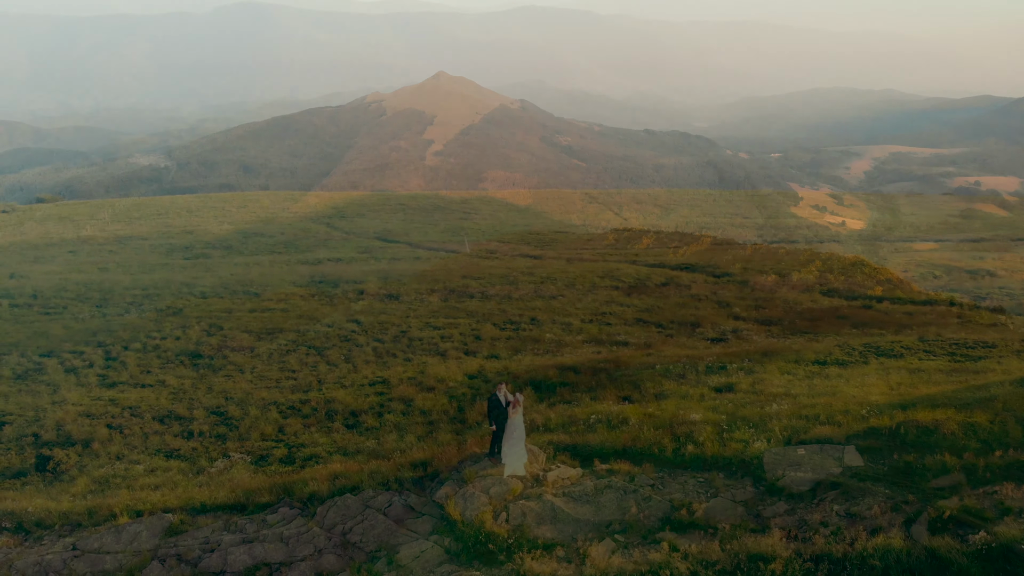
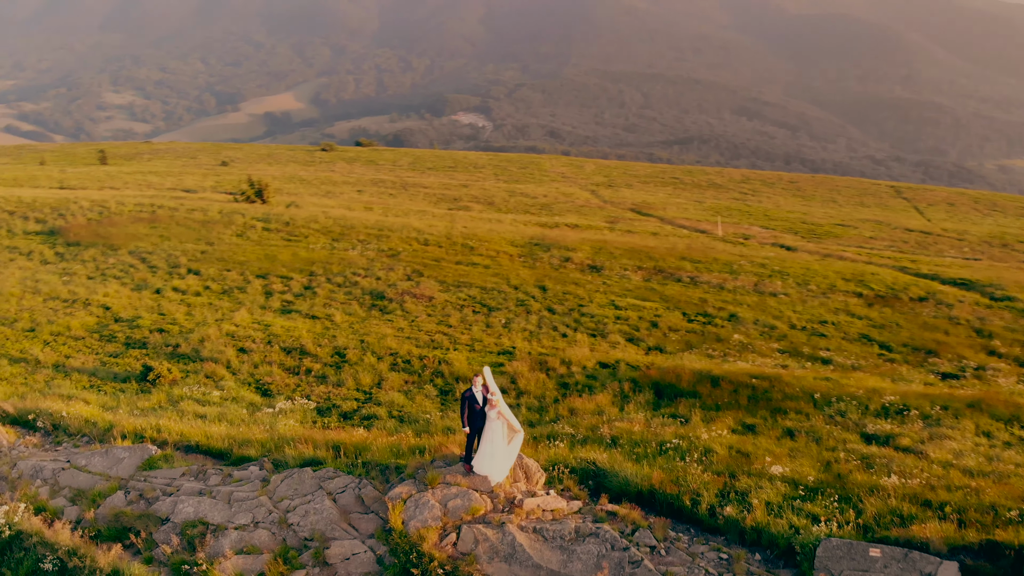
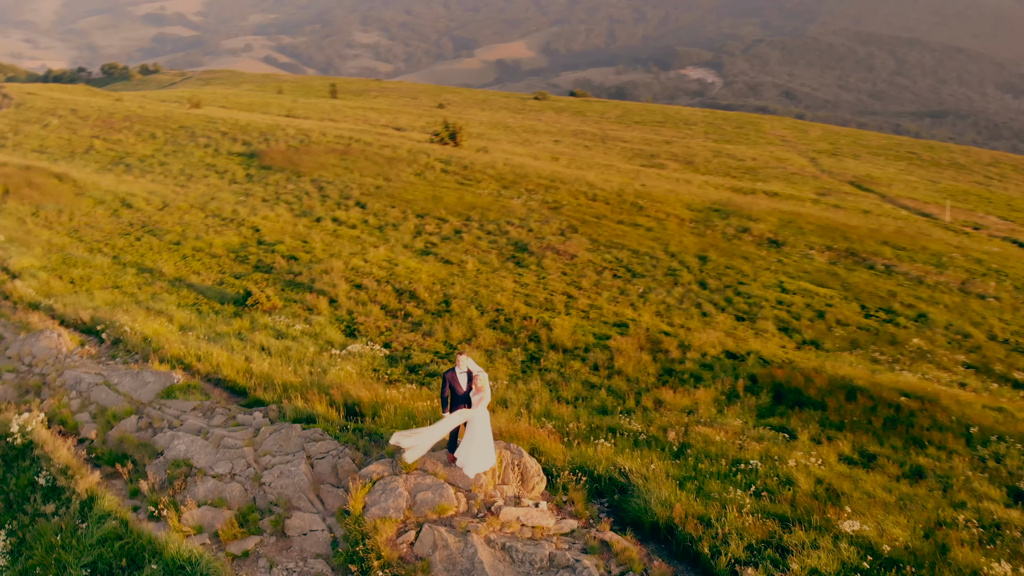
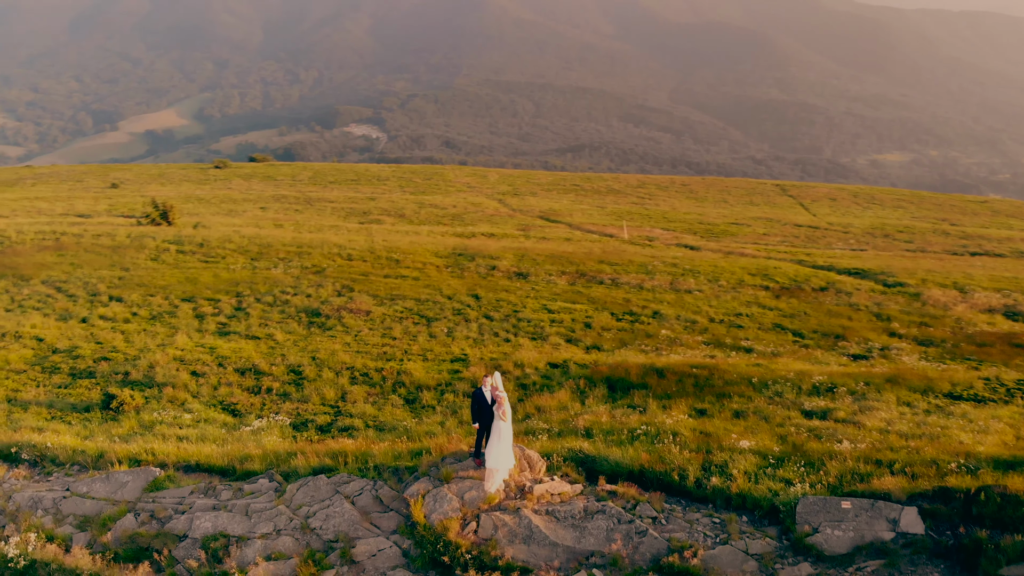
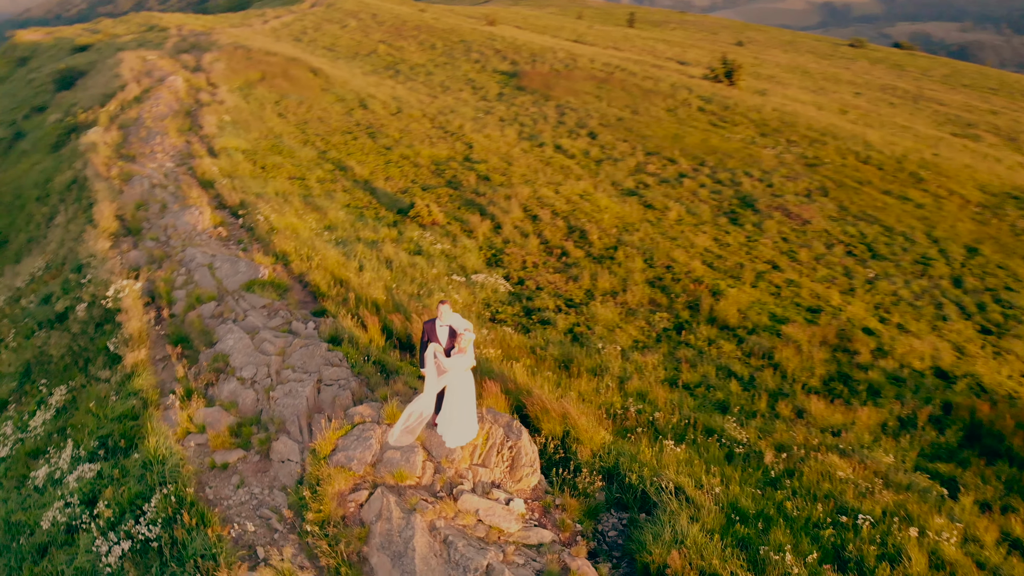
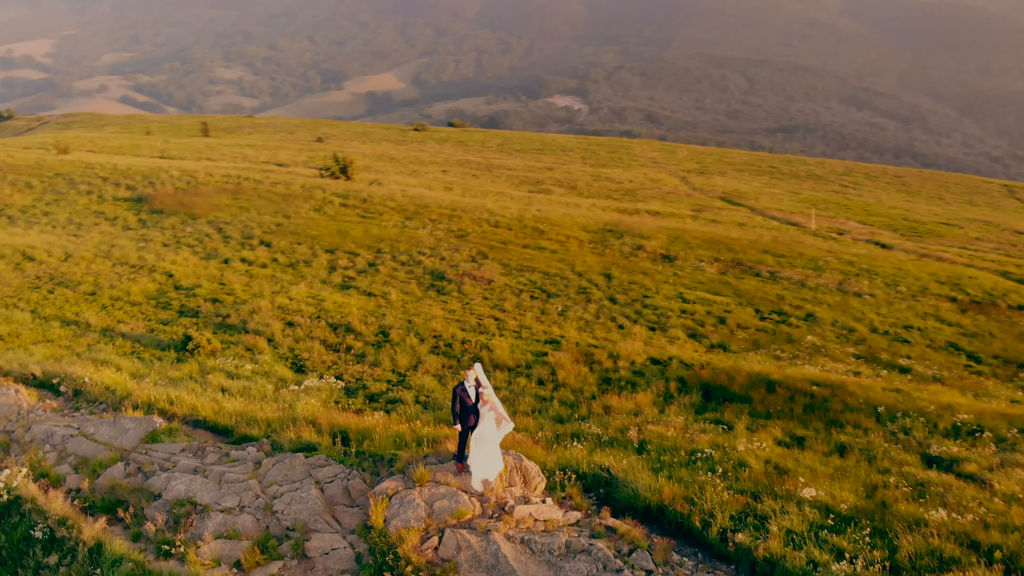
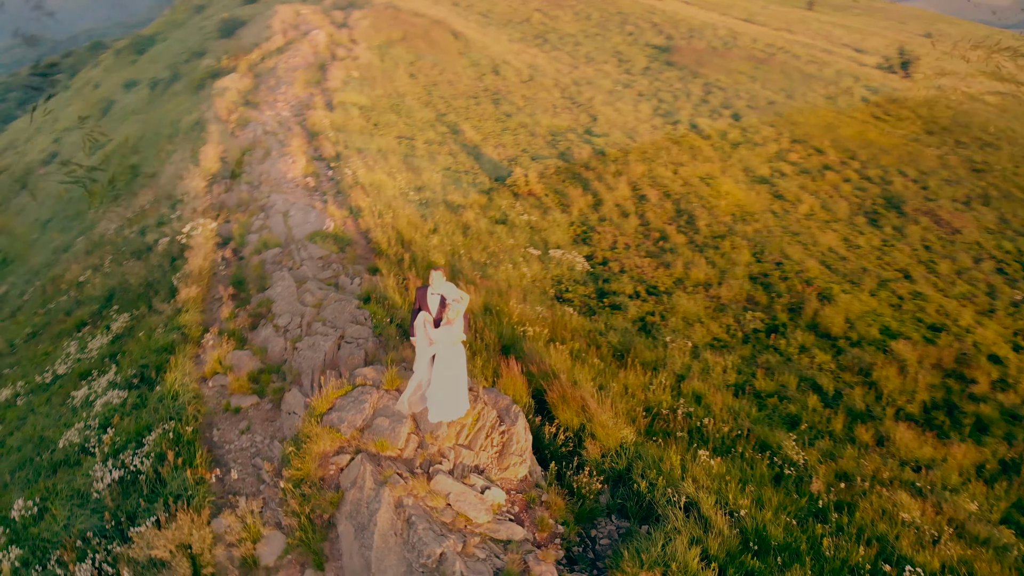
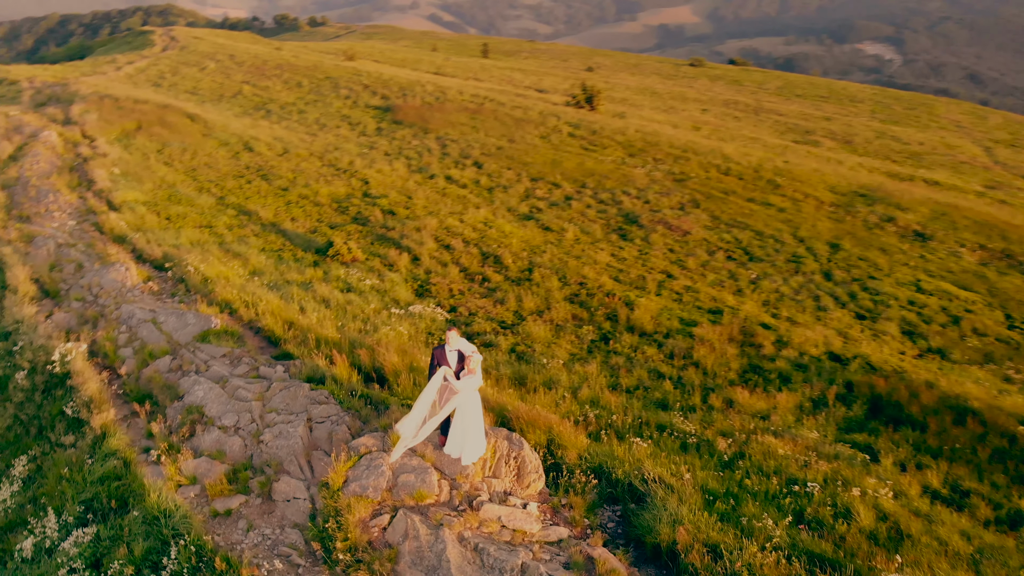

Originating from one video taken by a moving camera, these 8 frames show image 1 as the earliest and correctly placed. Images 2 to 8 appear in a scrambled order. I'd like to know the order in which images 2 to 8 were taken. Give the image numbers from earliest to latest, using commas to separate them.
4, 2, 6, 3, 8, 5, 7
